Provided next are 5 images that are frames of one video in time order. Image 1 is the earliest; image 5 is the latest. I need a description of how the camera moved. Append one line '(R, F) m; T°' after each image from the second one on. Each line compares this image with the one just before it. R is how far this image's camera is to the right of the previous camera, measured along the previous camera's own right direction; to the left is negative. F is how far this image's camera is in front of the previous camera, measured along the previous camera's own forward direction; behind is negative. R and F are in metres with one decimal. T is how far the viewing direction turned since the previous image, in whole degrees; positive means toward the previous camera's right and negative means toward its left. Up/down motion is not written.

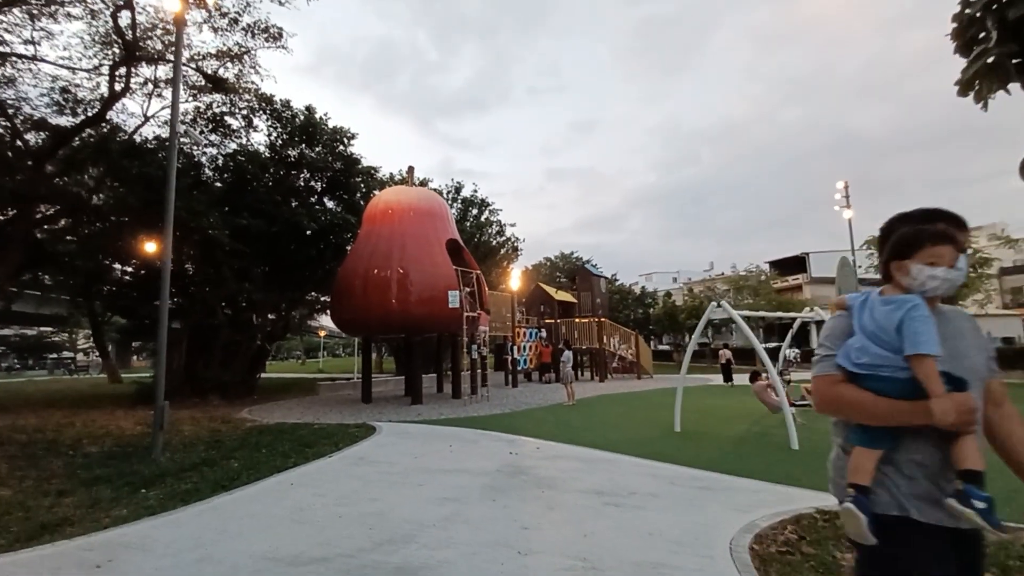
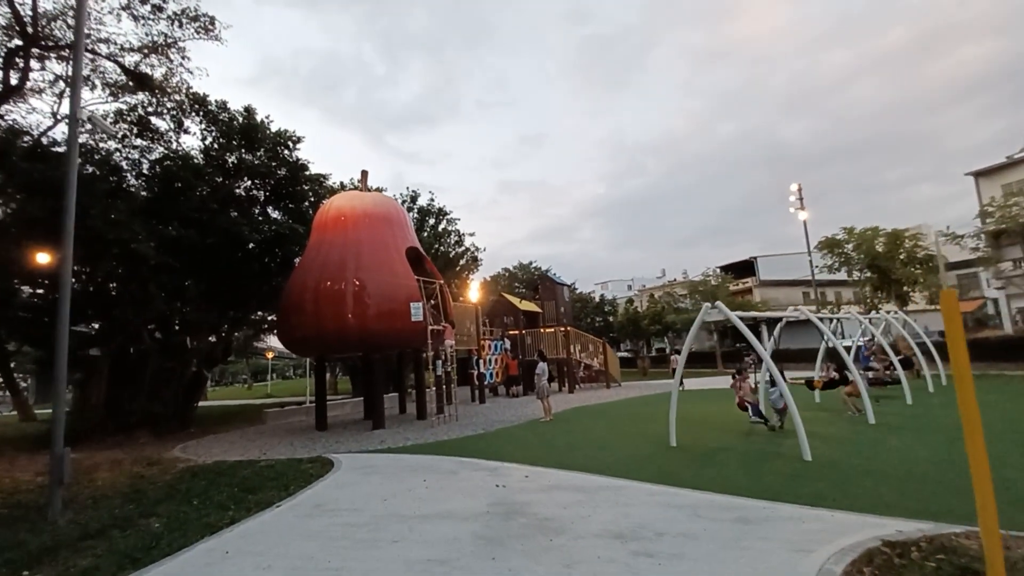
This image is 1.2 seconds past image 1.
(-0.3, +1.0) m; +5°
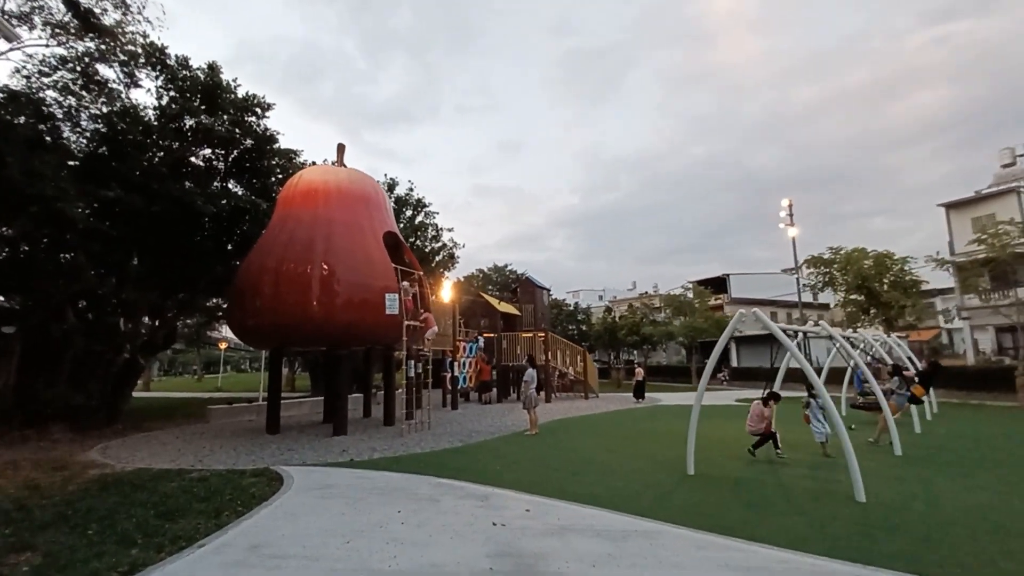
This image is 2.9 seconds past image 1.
(-0.5, +1.3) m; +4°
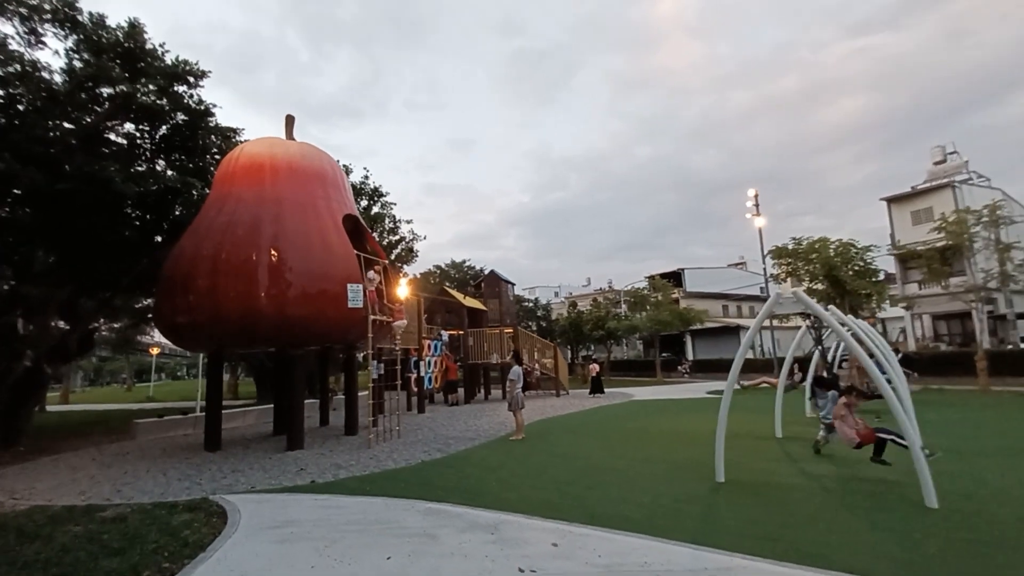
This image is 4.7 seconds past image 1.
(-0.6, +1.2) m; +5°
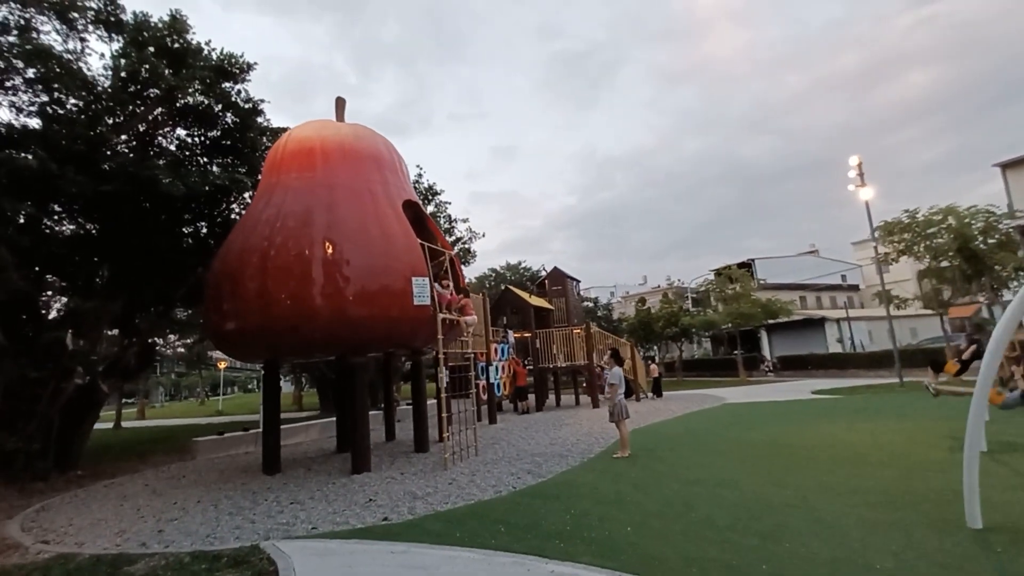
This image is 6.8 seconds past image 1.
(-0.7, +1.6) m; -6°
